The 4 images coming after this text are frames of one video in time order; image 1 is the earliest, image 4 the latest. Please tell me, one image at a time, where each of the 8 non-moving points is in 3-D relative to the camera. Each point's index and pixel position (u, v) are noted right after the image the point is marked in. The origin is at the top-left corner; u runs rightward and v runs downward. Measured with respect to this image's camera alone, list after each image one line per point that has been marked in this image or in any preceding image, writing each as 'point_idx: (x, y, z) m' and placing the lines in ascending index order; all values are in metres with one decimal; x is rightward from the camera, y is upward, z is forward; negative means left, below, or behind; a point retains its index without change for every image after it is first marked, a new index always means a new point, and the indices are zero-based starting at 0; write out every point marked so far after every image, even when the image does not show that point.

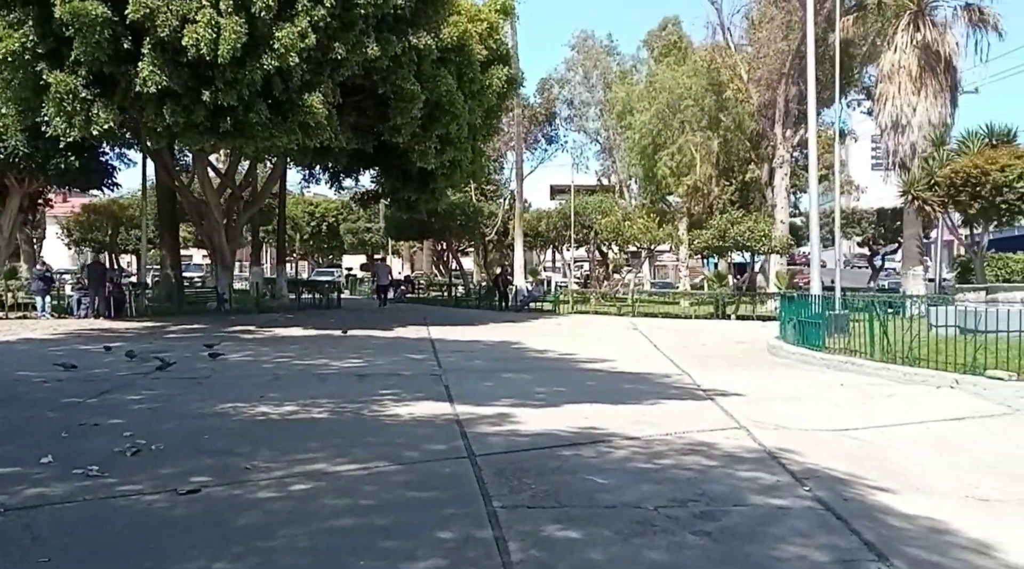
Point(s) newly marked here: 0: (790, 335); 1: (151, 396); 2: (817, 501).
0: (+4.9, -0.9, +15.0) m
1: (-4.1, -1.3, +9.5) m
2: (+1.9, -1.4, +5.4) m
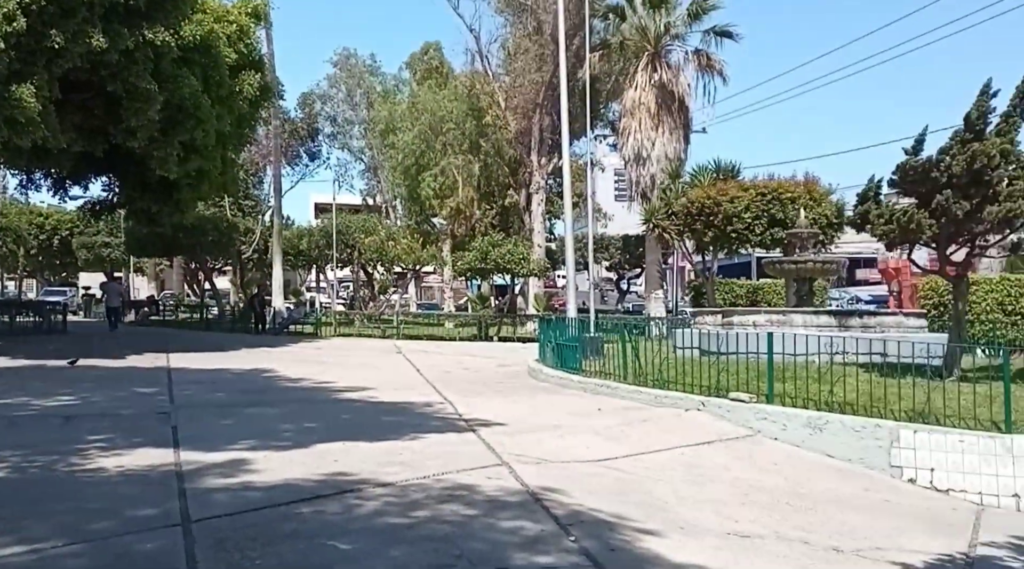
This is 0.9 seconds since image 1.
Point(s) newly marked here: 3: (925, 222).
0: (+0.7, -1.3, +15.0) m
1: (-6.5, -1.5, +7.2) m
2: (+0.4, -1.5, +4.8) m
3: (+5.1, +0.8, +10.3) m
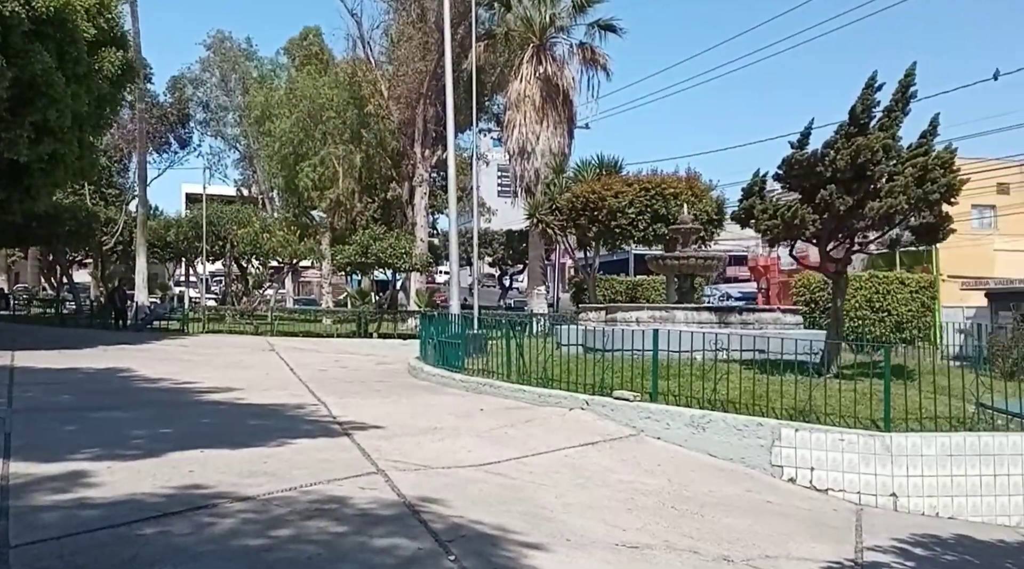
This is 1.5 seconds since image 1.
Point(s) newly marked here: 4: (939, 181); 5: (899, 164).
0: (-1.4, -1.2, +14.4) m
1: (-7.4, -1.4, +5.8) m
2: (-0.2, -1.5, +4.4) m
3: (+3.7, +0.8, +10.4) m
4: (+5.2, +1.3, +10.2) m
5: (+4.7, +1.5, +10.3) m
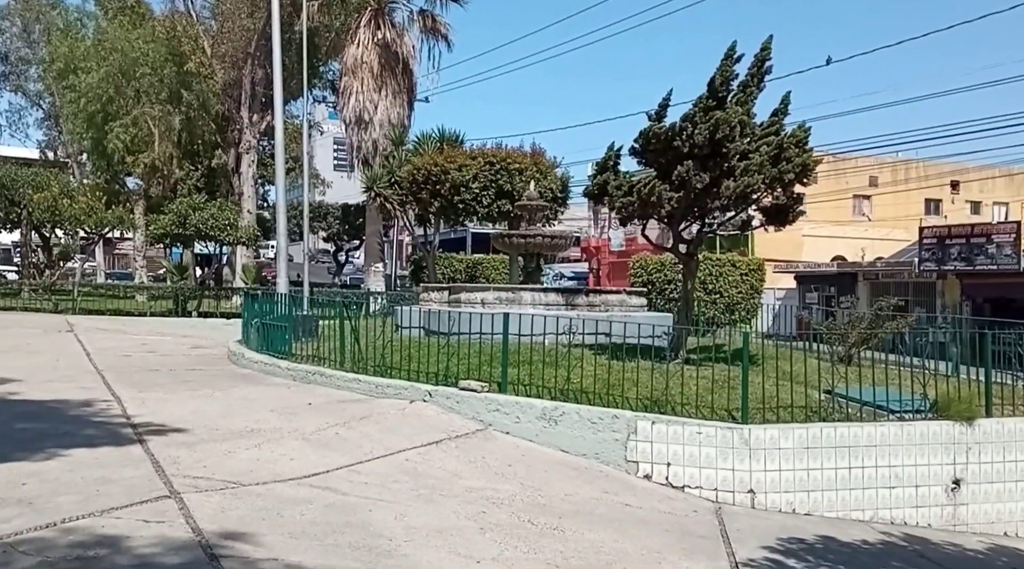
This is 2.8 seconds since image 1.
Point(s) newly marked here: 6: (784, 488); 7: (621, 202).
0: (-4.0, -0.8, +12.9) m
1: (-8.2, -1.2, +3.3) m
2: (-0.9, -1.4, +3.3) m
3: (+1.8, +1.0, +9.9) m
4: (+3.3, +1.5, +10.0) m
5: (+2.8, +1.7, +9.9) m
6: (+2.6, -1.9, +7.9) m
7: (+1.3, +1.0, +10.2) m
